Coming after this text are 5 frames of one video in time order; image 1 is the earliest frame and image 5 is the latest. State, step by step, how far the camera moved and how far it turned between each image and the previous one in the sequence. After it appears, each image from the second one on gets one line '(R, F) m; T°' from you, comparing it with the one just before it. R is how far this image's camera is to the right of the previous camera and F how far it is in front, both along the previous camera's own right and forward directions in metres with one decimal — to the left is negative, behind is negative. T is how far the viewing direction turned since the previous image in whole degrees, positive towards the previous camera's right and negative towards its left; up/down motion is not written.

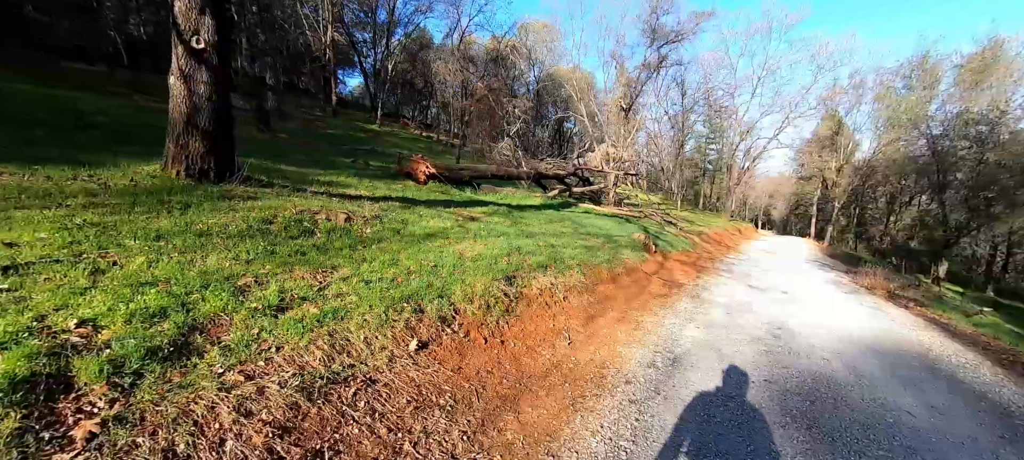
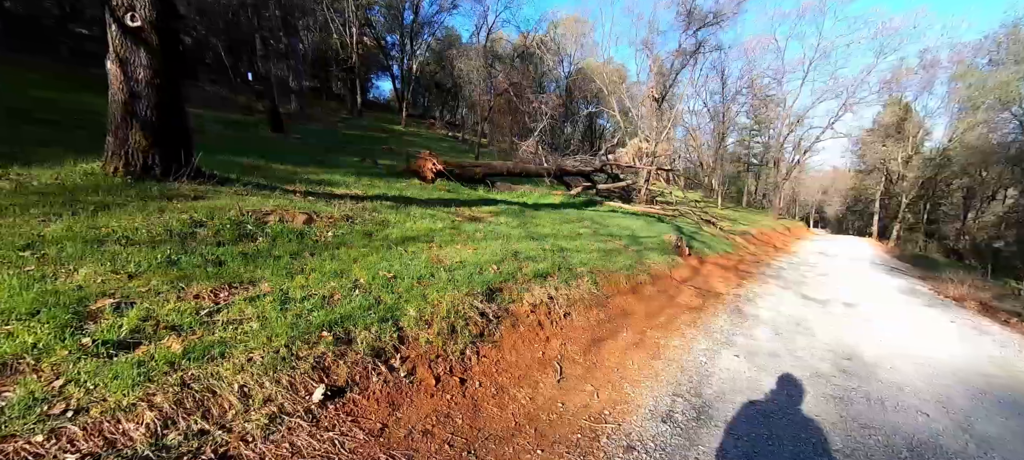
(+0.5, +1.0) m; -5°
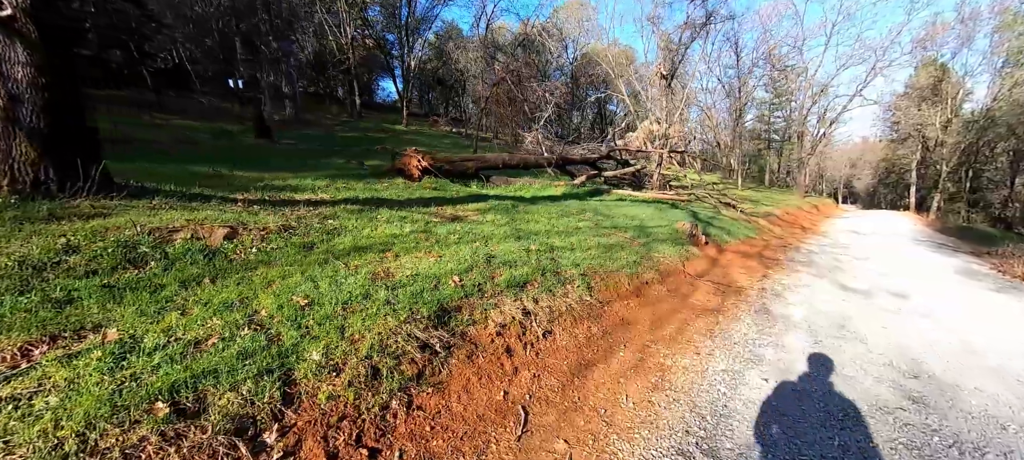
(+0.5, +0.9) m; -3°
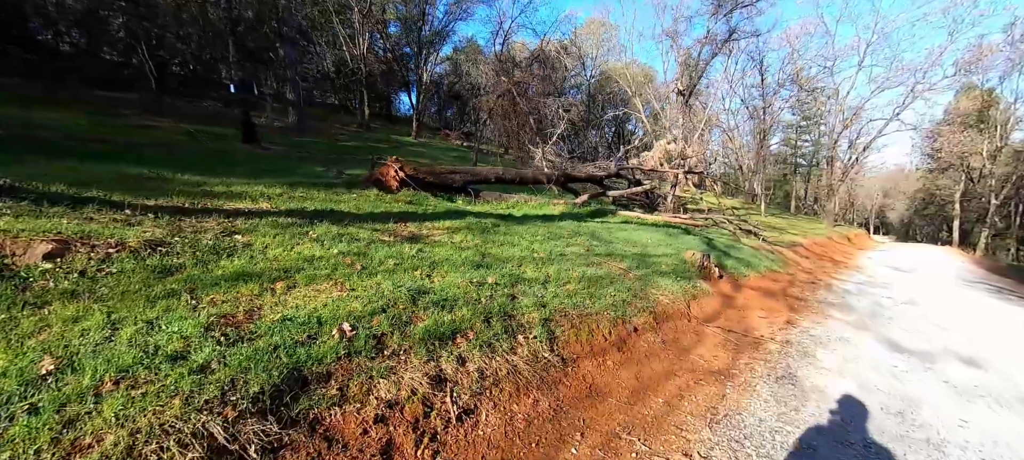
(+0.7, +1.1) m; -3°
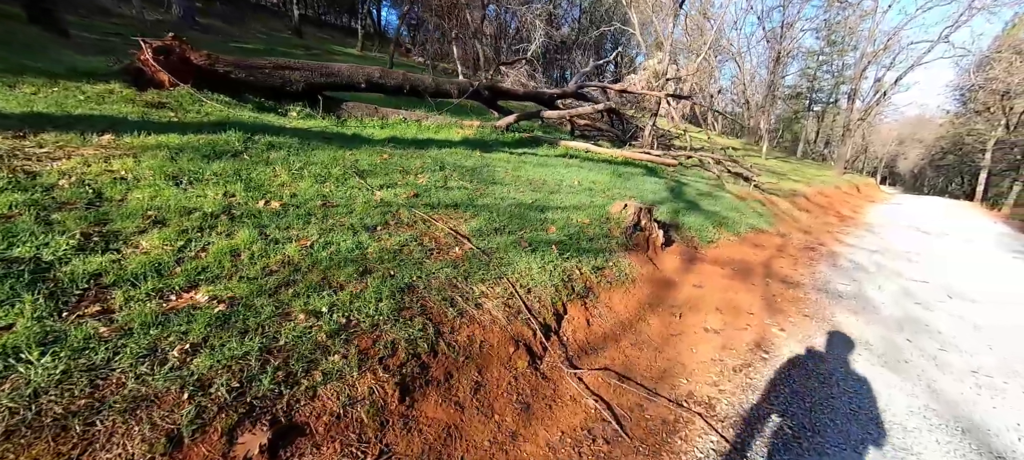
(+2.2, +3.1) m; 0°
